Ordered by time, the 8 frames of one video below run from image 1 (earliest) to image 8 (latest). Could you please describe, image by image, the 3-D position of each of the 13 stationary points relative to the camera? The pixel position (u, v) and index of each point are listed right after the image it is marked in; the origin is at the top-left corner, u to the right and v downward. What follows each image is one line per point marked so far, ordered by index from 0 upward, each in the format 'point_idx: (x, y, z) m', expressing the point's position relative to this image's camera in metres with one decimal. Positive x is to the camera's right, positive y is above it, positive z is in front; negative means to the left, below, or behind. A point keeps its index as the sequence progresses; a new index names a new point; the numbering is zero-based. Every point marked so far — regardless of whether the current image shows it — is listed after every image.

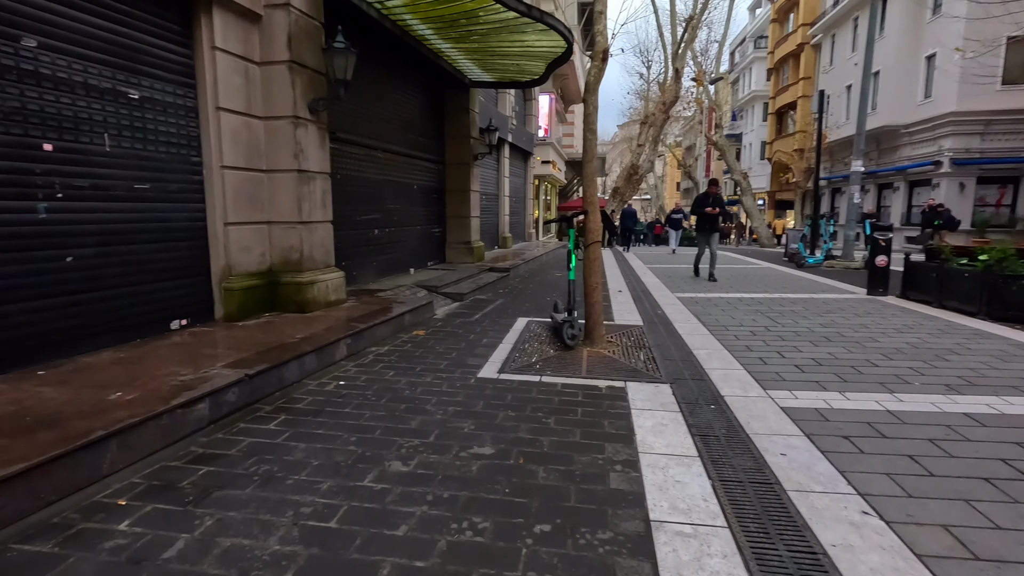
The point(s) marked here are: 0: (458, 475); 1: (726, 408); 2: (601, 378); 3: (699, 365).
0: (-0.3, -1.0, +2.8) m
1: (+1.5, -0.9, +3.8) m
2: (+0.7, -0.8, +4.5) m
3: (+1.7, -0.7, +4.9) m
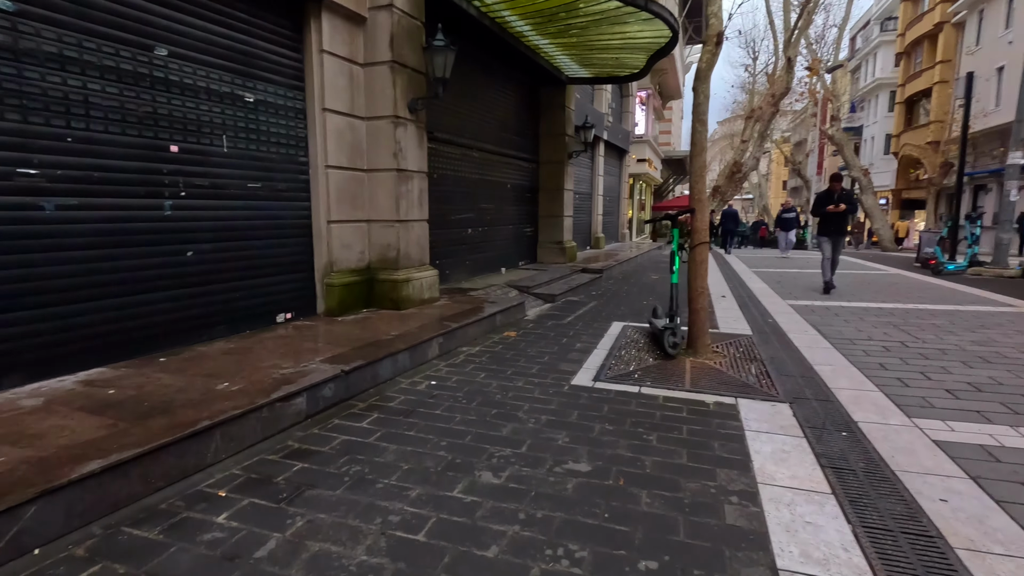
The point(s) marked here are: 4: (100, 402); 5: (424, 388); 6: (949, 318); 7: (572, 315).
0: (+0.2, -1.0, +2.6) m
1: (+2.1, -0.9, +3.3) m
2: (+1.5, -0.8, +4.1) m
3: (+2.5, -0.8, +4.3) m
4: (-2.4, -0.7, +3.1) m
5: (-0.7, -0.8, +4.1) m
6: (+5.5, -0.4, +6.7) m
7: (+0.8, -0.3, +7.0) m
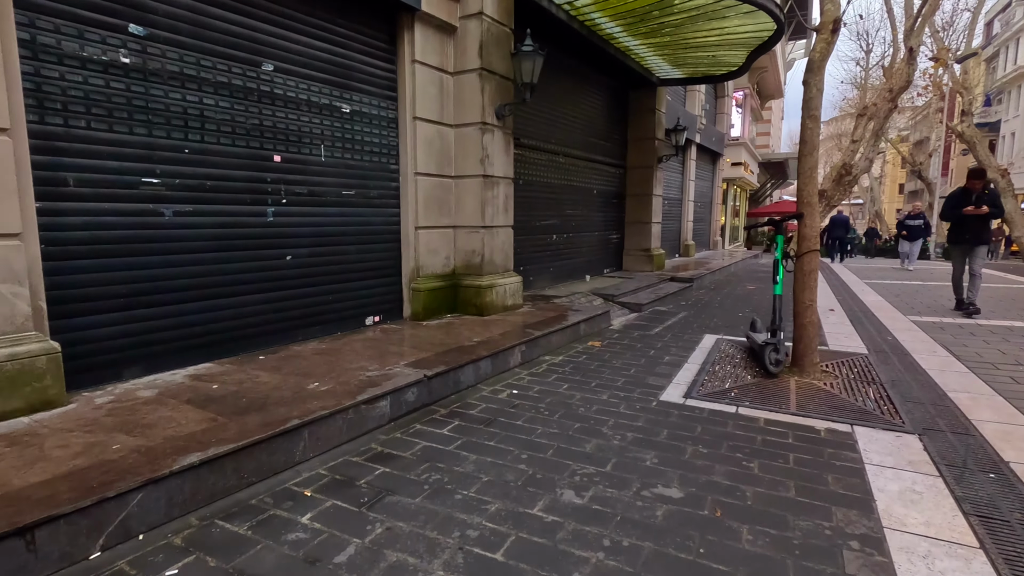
0: (+0.6, -1.0, +2.4) m
1: (+2.6, -1.0, +2.8) m
2: (+2.1, -0.9, +3.7) m
3: (+3.1, -0.9, +3.7) m
4: (-1.9, -0.7, +3.3) m
5: (-0.1, -0.8, +4.0) m
6: (+6.4, -0.6, +5.6) m
7: (+1.9, -0.5, +6.7) m
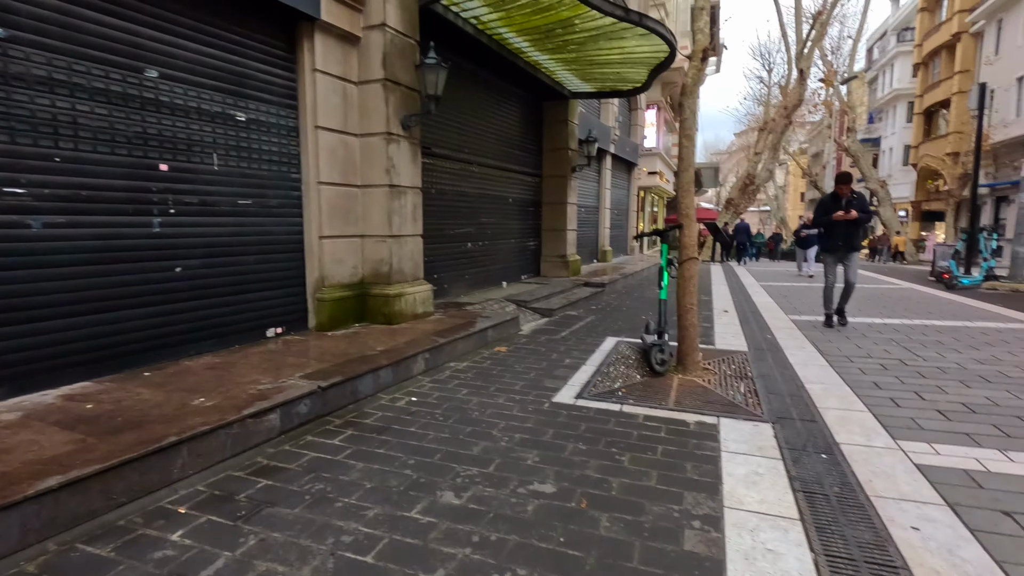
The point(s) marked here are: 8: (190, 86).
0: (0.0, -1.1, +2.6) m
1: (+2.0, -1.0, +3.2) m
2: (+1.3, -0.9, +4.0) m
3: (+2.3, -0.9, +4.2) m
4: (-2.5, -0.8, +3.1) m
5: (-0.8, -0.9, +4.1) m
6: (+5.4, -0.6, +6.5) m
7: (+0.7, -0.5, +7.0) m
8: (-2.7, +1.7, +4.4) m
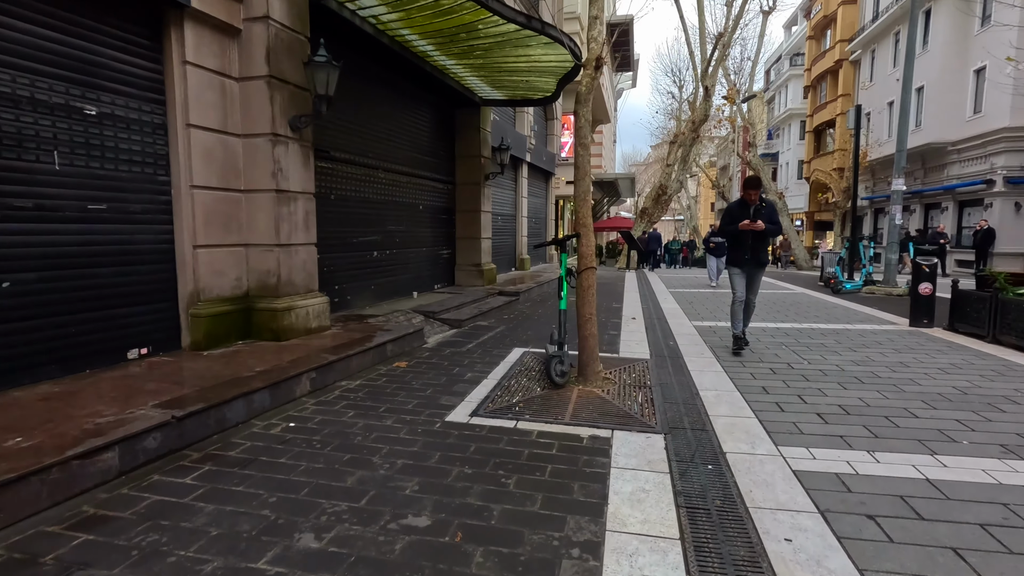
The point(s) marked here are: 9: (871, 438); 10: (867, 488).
0: (-0.6, -1.2, +2.3) m
1: (+1.3, -1.1, +3.2) m
2: (+0.5, -1.0, +3.9) m
3: (+1.5, -1.0, +4.2) m
4: (-3.2, -0.9, +2.5) m
5: (-1.6, -1.0, +3.7) m
6: (+4.2, -0.6, +6.9) m
7: (-0.5, -0.7, +6.8) m
8: (-3.5, +1.5, +3.8) m
9: (+2.4, -1.0, +3.6) m
10: (+2.0, -1.1, +3.0) m
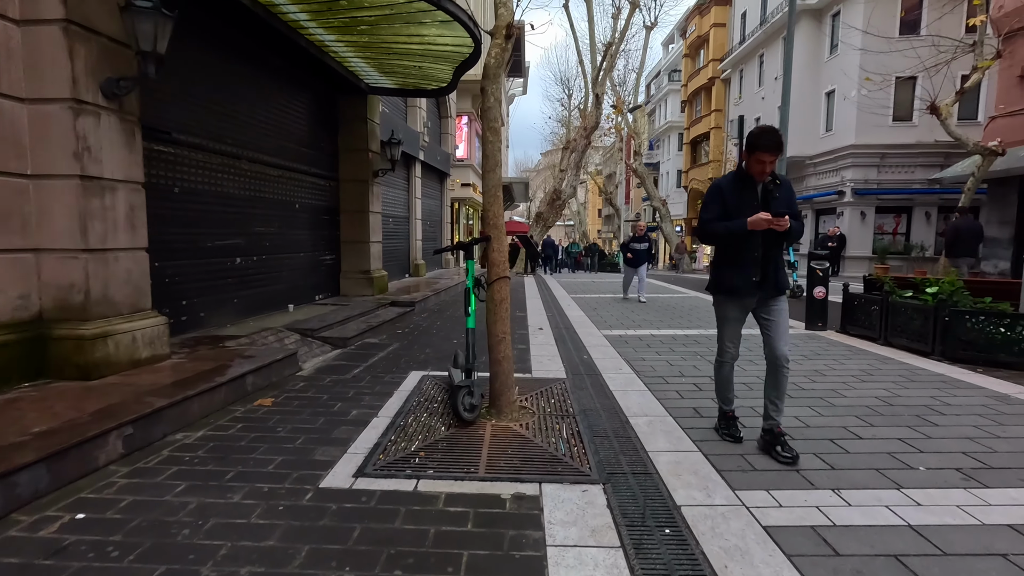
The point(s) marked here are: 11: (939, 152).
0: (-0.8, -1.3, +1.3) m
1: (+0.8, -1.2, +2.5) m
2: (0.0, -1.1, +3.1) m
3: (+0.9, -1.1, +3.6) m
4: (-3.4, -1.0, +1.0) m
5: (-2.1, -1.1, +2.5) m
6: (+3.0, -0.7, +6.8) m
7: (-1.6, -0.8, +5.7) m
8: (-4.0, +1.4, +2.3) m
9: (+1.9, -1.1, +3.2) m
10: (+1.5, -1.2, +2.4) m
11: (+15.7, +5.0, +19.7) m
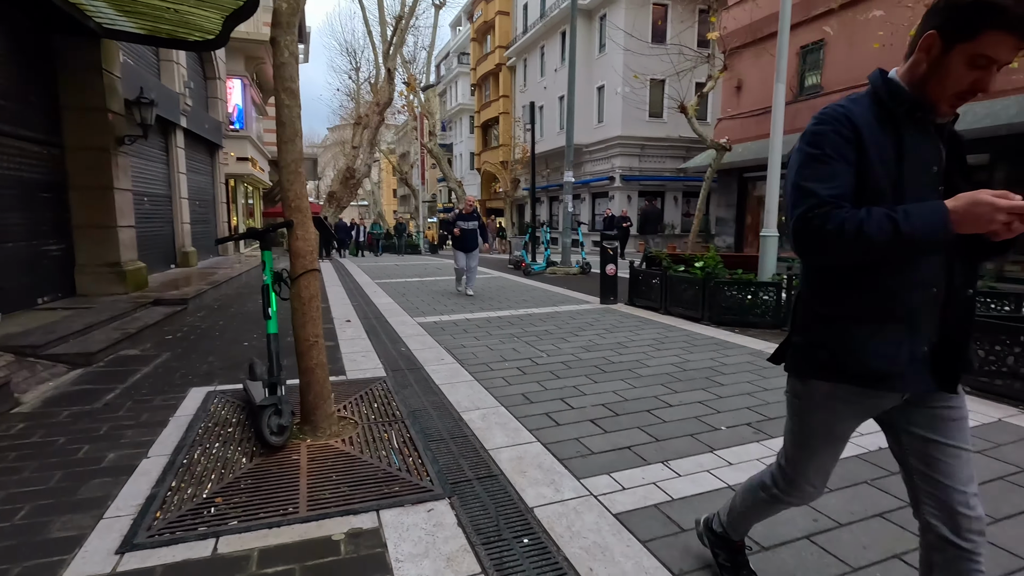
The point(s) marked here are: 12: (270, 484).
0: (-0.9, -1.3, +0.6) m
1: (+0.2, -1.1, +2.4) m
2: (-0.9, -1.1, +2.6) m
3: (-0.2, -1.0, +3.4) m
4: (-3.2, -1.2, -0.6) m
5: (-2.6, -1.2, +1.3) m
6: (+0.6, -0.5, +7.1) m
7: (-3.3, -0.8, +4.4) m
8: (-4.4, +1.2, +0.2) m
9: (+0.9, -1.0, +3.4) m
10: (+0.9, -1.1, +2.6) m
11: (+7.5, +6.2, +23.5) m
12: (-1.3, -1.0, +2.9) m
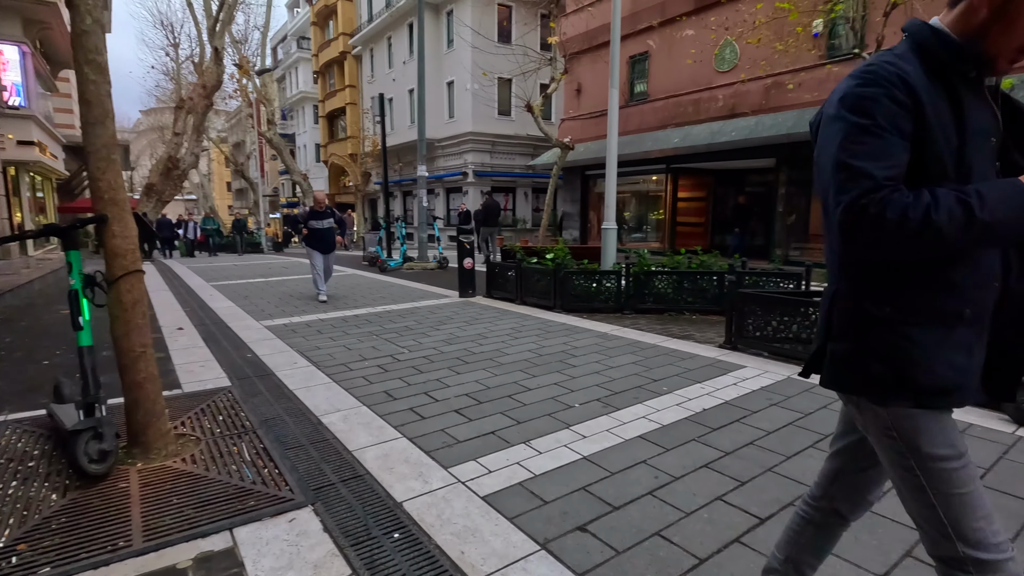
0: (-1.0, -1.4, +0.4) m
1: (-0.4, -1.1, +2.4) m
2: (-1.5, -1.1, +2.3) m
3: (-1.0, -1.0, +3.3) m
4: (-2.9, -1.3, -1.4) m
5: (-2.7, -1.3, +0.6) m
6: (-1.3, -0.4, +7.0) m
7: (-4.3, -0.9, +3.5) m
8: (-4.3, +1.0, -0.9) m
9: (0.0, -0.9, +3.5) m
10: (+0.2, -1.0, +2.7) m
11: (+0.8, +6.6, +24.6) m
12: (-1.9, -1.1, +2.5) m
